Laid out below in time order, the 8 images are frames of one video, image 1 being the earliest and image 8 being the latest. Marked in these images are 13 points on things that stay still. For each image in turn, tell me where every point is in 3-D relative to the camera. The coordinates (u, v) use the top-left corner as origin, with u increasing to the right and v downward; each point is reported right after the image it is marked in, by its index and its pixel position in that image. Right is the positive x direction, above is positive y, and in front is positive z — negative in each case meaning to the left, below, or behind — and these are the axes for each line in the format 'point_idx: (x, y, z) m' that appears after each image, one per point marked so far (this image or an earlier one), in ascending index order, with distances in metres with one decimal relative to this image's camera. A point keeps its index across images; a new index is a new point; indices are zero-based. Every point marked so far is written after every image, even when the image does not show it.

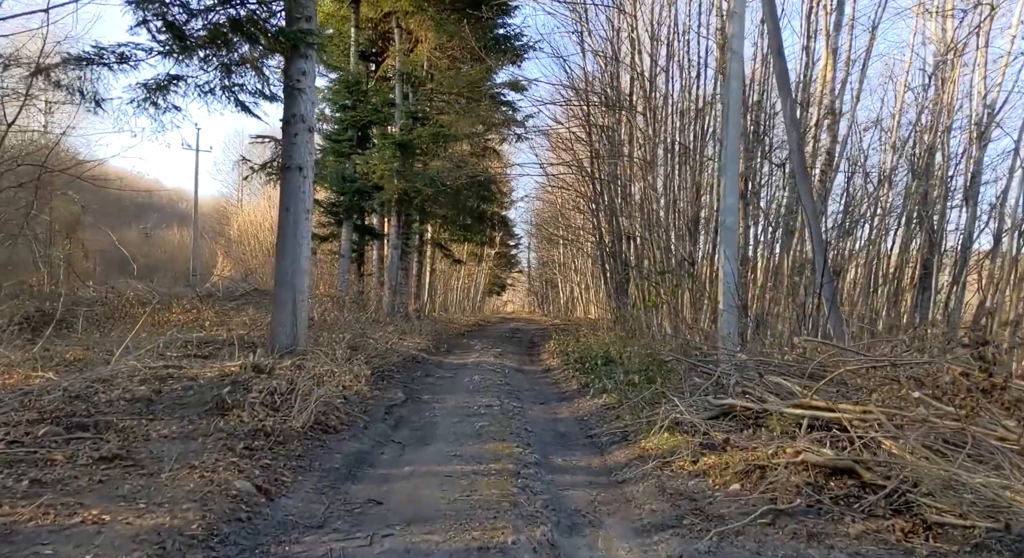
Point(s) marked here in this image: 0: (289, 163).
0: (-3.0, +1.5, +11.2) m
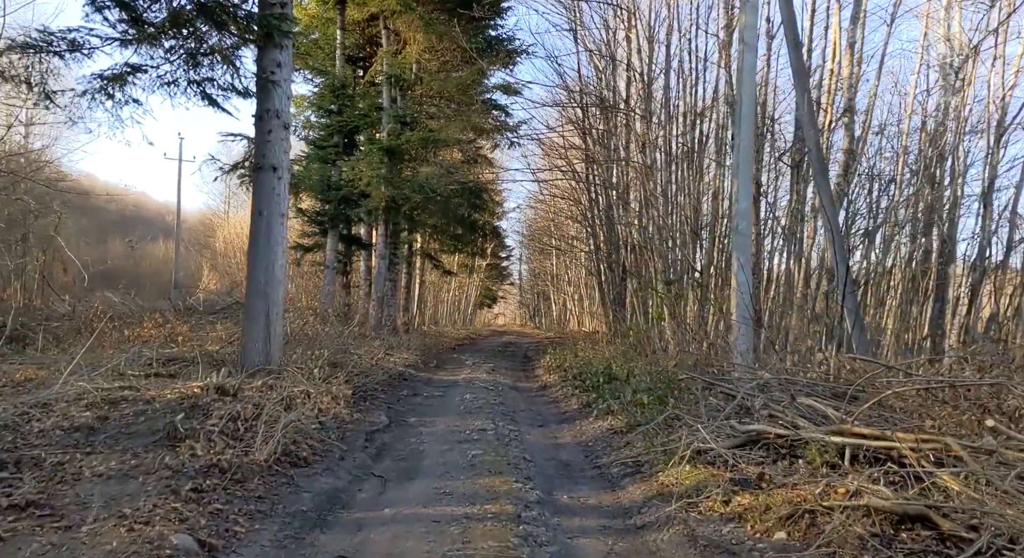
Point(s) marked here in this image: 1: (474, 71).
0: (-3.0, +1.4, +10.2) m
1: (-0.9, +4.8, +19.6) m
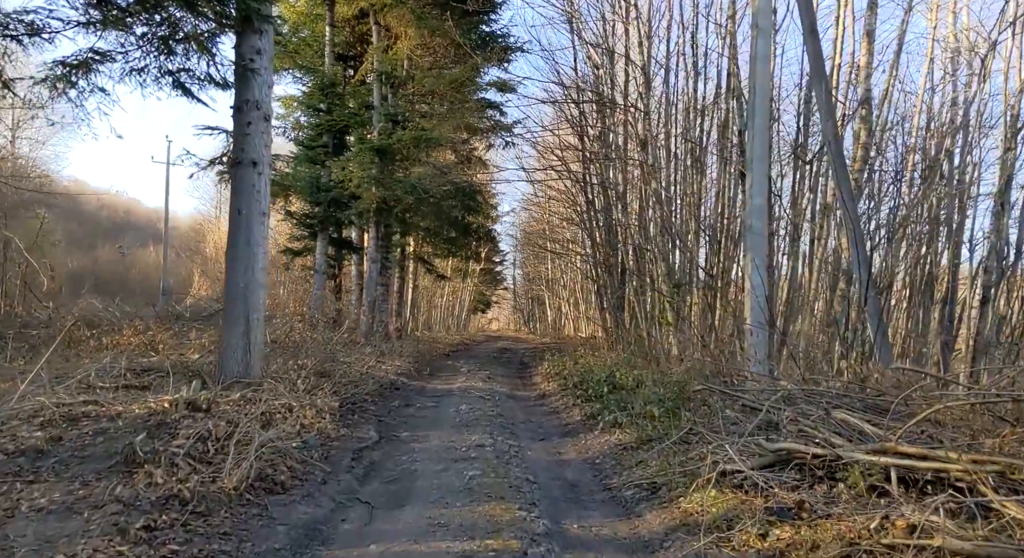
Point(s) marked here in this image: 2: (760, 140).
0: (-3.0, +1.4, +9.4) m
1: (-1.0, +4.7, +18.9) m
2: (+3.0, +1.7, +10.2) m
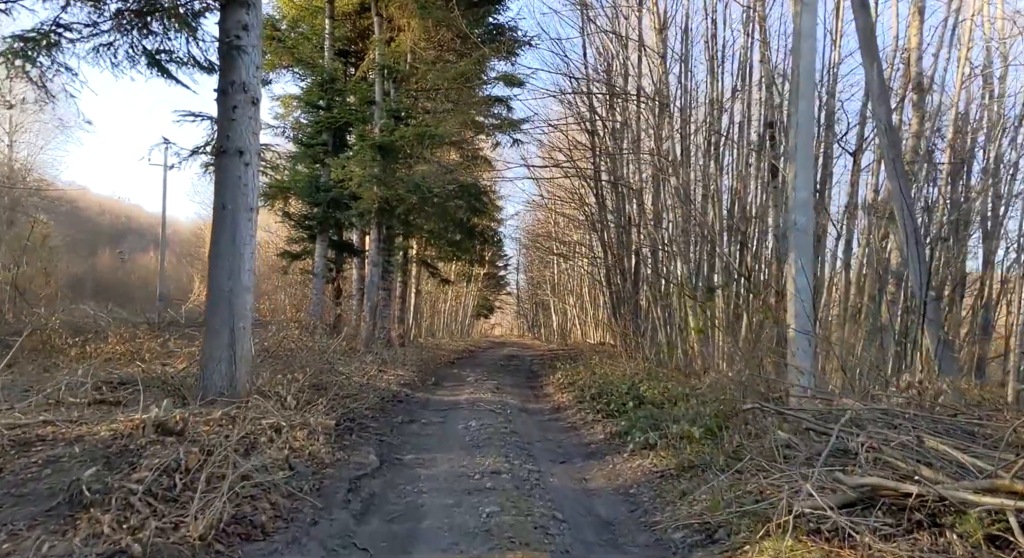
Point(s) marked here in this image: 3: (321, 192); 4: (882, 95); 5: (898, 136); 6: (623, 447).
0: (-2.9, +1.3, +8.4) m
1: (-0.8, +4.7, +17.9) m
2: (+3.2, +1.7, +9.2) m
3: (-4.3, +2.0, +19.1) m
4: (+4.0, +2.0, +9.1) m
5: (+4.2, +1.5, +9.1) m
6: (+1.2, -1.8, +8.8) m
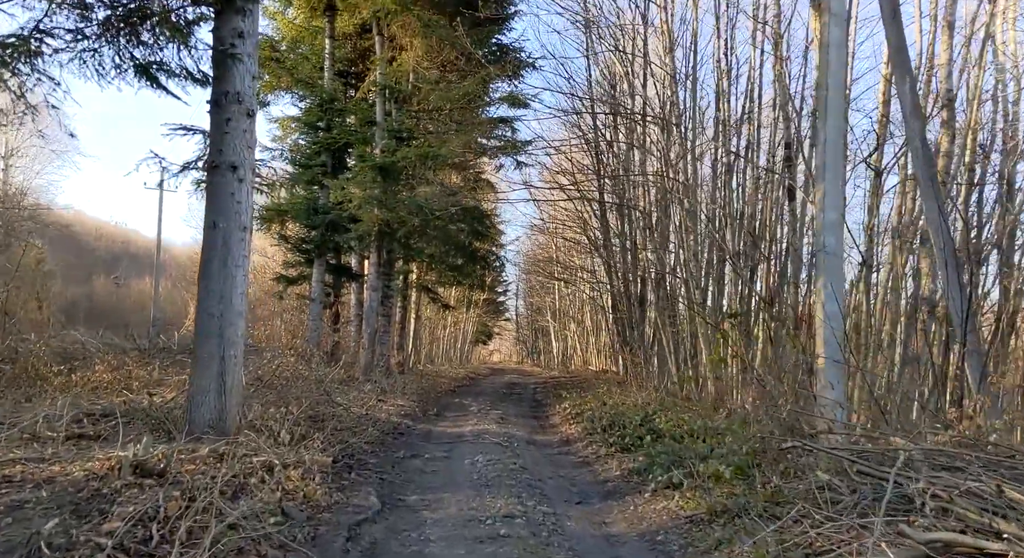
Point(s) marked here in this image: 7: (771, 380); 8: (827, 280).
0: (-2.8, +1.1, +7.9) m
1: (-0.7, +4.1, +17.4) m
2: (+3.3, +1.4, +8.7) m
3: (-4.3, +1.4, +18.6) m
4: (+4.1, +1.7, +8.6) m
5: (+4.3, +1.3, +8.6) m
6: (+1.3, -2.0, +8.2) m
7: (+2.9, -1.1, +9.6) m
8: (+3.2, 0.0, +8.7) m
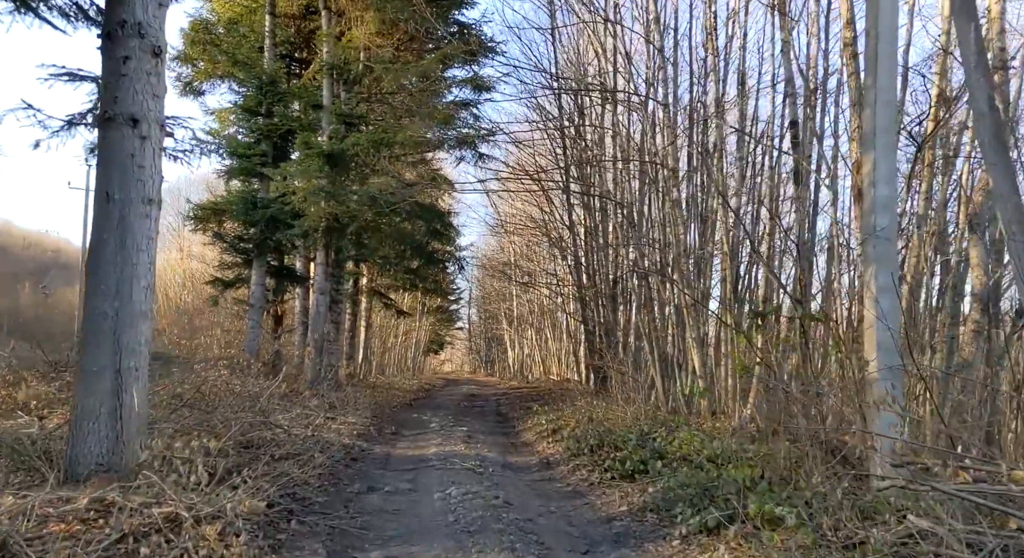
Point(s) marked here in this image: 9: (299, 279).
0: (-2.8, +1.2, +6.0) m
1: (-1.4, +4.1, +15.7) m
2: (+3.2, +1.5, +7.1) m
3: (-5.0, +1.4, +16.6) m
4: (+4.0, +1.8, +7.1) m
5: (+4.2, +1.4, +7.1) m
6: (+1.2, -1.9, +6.5) m
7: (+2.8, -1.1, +8.0) m
8: (+3.1, +0.1, +7.1) m
9: (-4.6, 0.0, +18.0) m
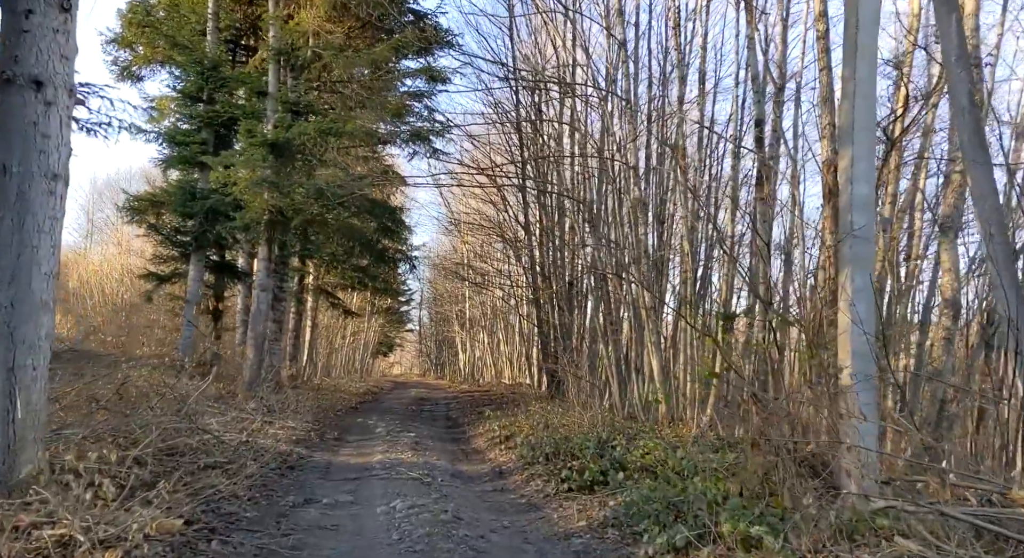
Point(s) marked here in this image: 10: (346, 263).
0: (-3.1, +1.3, +5.2) m
1: (-2.1, +4.1, +15.0) m
2: (+2.8, +1.5, +6.7) m
3: (-5.9, +1.5, +15.7) m
4: (+3.6, +1.8, +6.8) m
5: (+3.8, +1.3, +6.8) m
6: (+0.8, -1.9, +6.0) m
7: (+2.3, -1.1, +7.5) m
8: (+2.7, +0.1, +6.7) m
9: (-5.5, +0.1, +17.1) m
10: (-3.5, +0.4, +17.9) m
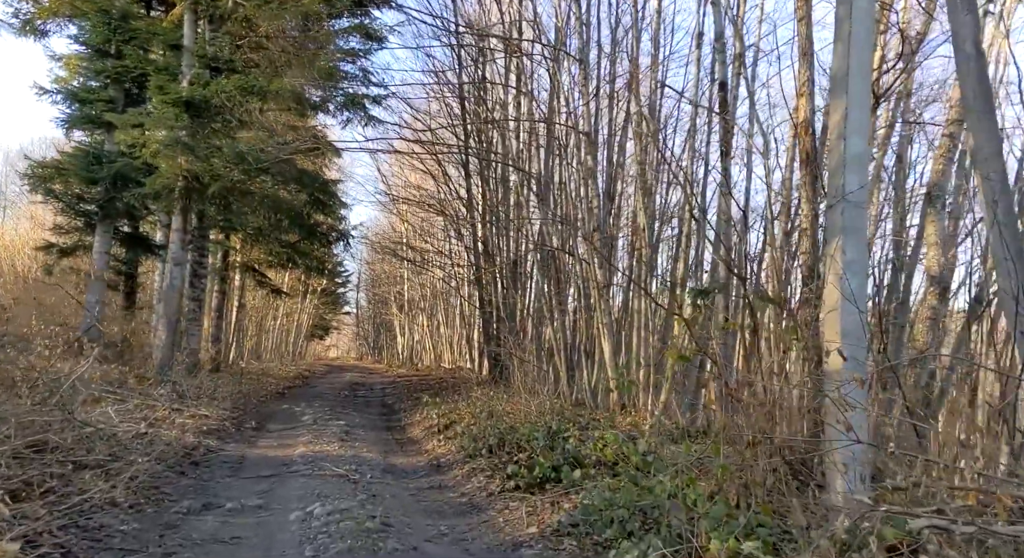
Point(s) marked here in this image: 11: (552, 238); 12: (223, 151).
0: (-3.4, +1.5, +3.9) m
1: (-3.1, +4.6, +13.7) m
2: (+2.4, +1.7, +5.8) m
3: (-6.9, +1.9, +14.2) m
4: (+3.3, +2.0, +5.9) m
5: (+3.4, +1.6, +6.0) m
6: (+0.5, -1.7, +5.0) m
7: (+1.9, -0.8, +6.7) m
8: (+2.3, +0.3, +5.8) m
9: (-6.6, +0.6, +15.7) m
10: (-4.7, +0.8, +16.6) m
11: (+0.6, +0.6, +12.8) m
12: (-4.6, +2.0, +13.3) m
